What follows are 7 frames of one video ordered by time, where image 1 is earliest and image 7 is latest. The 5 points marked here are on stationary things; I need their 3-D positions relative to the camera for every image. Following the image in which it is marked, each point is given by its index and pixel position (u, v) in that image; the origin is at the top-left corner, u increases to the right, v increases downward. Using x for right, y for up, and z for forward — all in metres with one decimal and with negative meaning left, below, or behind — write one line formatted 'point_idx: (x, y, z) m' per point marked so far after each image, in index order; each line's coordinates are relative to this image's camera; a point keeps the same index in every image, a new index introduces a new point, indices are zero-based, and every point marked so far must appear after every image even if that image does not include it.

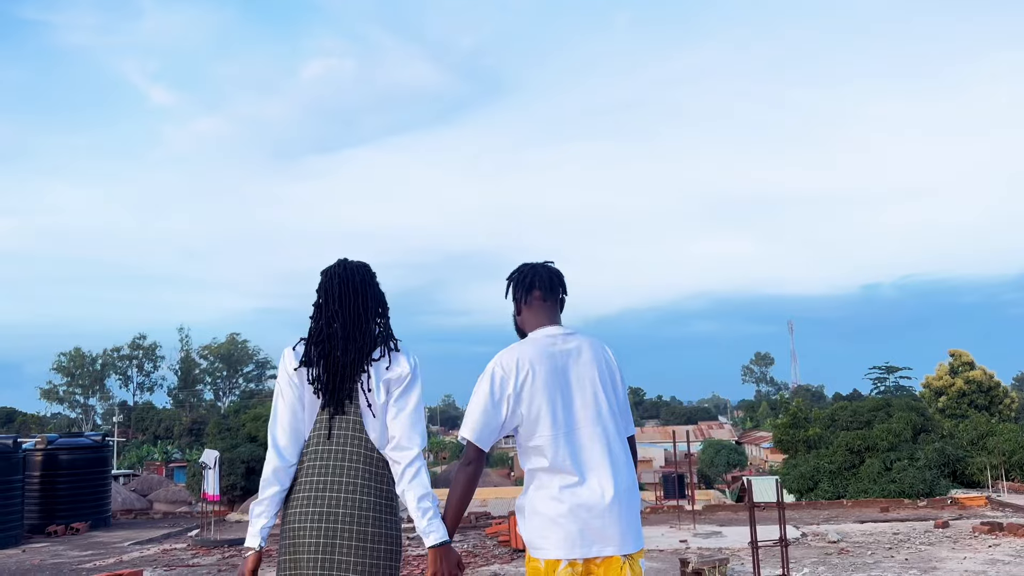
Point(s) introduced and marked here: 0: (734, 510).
0: (+3.3, -3.3, +11.7) m
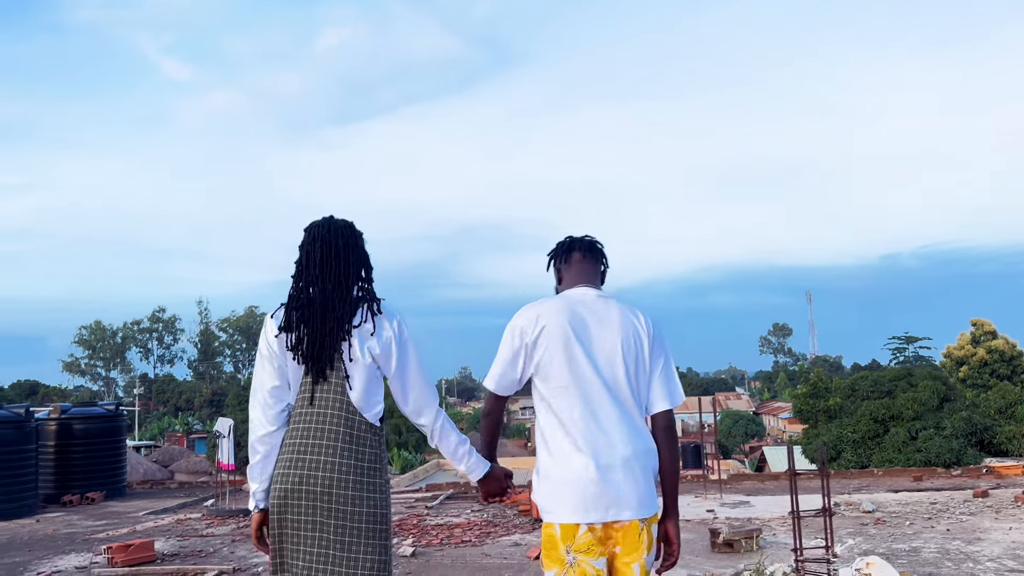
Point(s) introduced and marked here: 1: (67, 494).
0: (+3.6, -2.8, +11.4) m
1: (-6.7, -3.1, +11.8) m
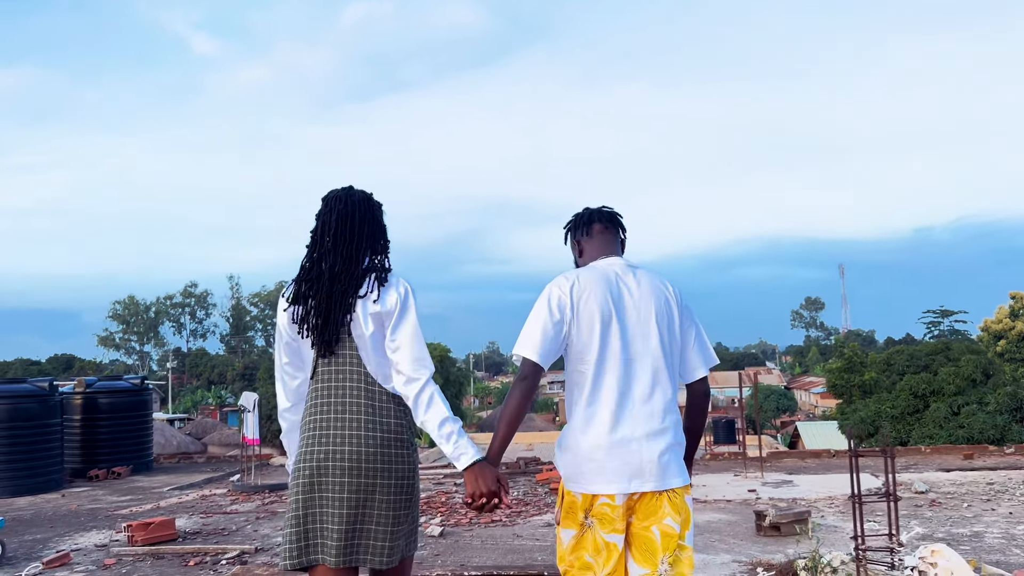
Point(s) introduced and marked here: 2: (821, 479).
0: (+4.0, -2.4, +10.9) m
1: (-6.3, -2.7, +11.7) m
2: (+3.5, -2.2, +9.0) m
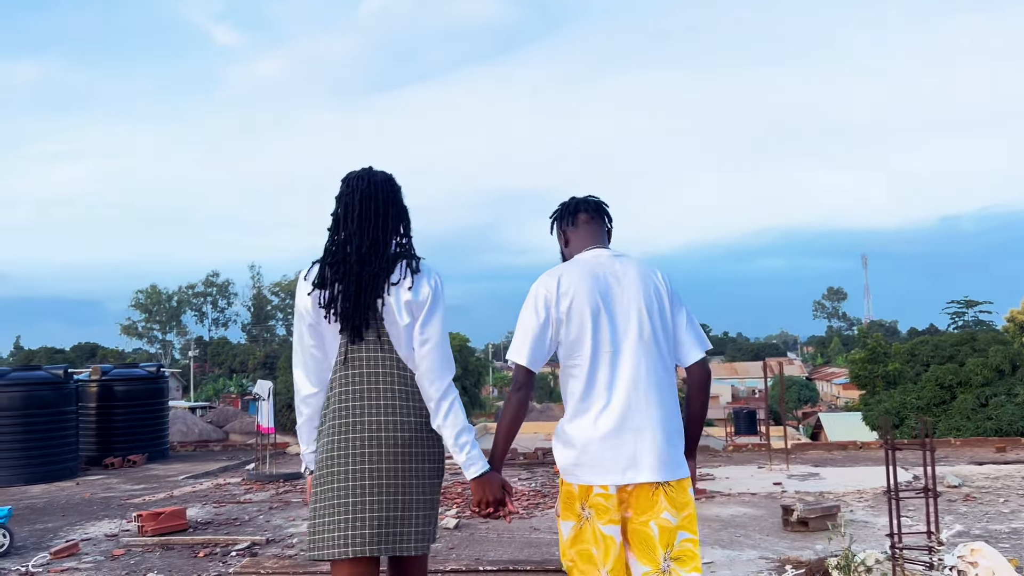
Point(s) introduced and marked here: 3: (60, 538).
0: (+4.3, -2.2, +10.6) m
1: (-6.0, -2.5, +11.7) m
2: (+3.7, -2.0, +8.7) m
3: (-3.8, -2.1, +6.6) m
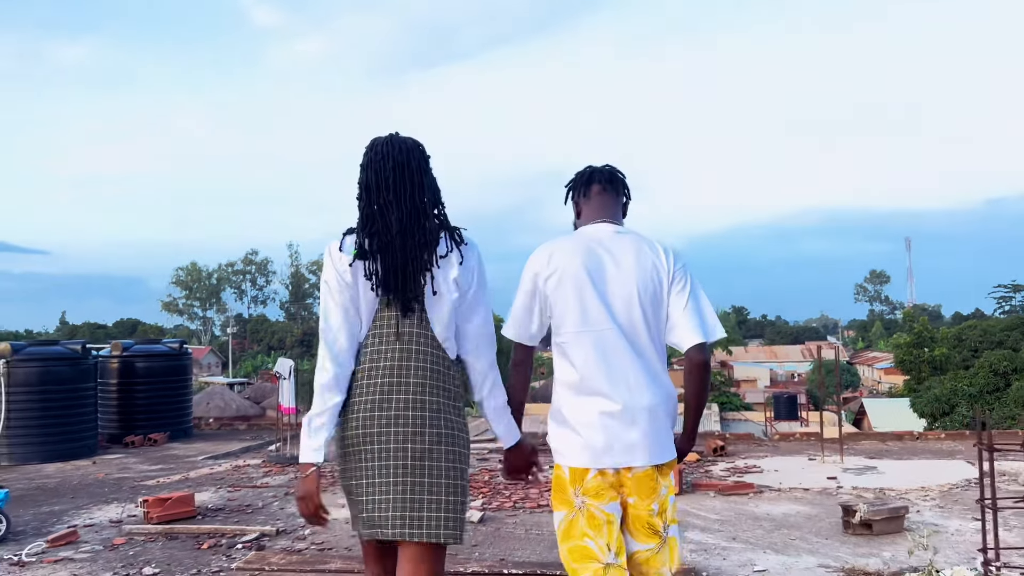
0: (+4.7, -1.9, +9.9) m
1: (-5.5, -2.1, +11.4) m
2: (+4.1, -1.8, +8.0) m
3: (-3.6, -1.9, +6.2) m
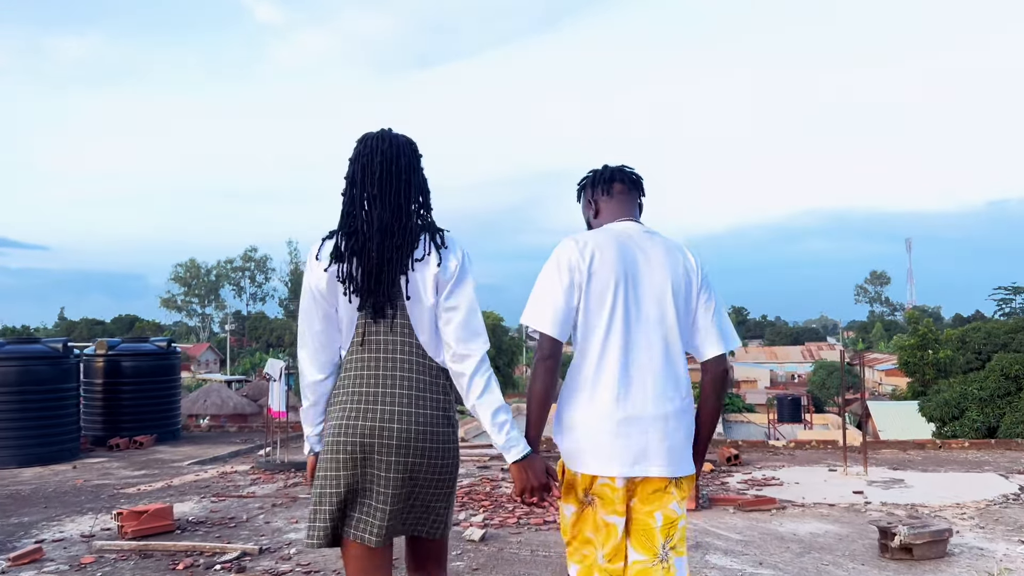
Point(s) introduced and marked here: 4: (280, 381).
0: (+4.7, -1.9, +9.4) m
1: (-5.5, -2.1, +11.0) m
2: (+4.1, -1.8, +7.6) m
3: (-3.5, -1.8, +5.8) m
4: (-2.7, -1.1, +9.2) m
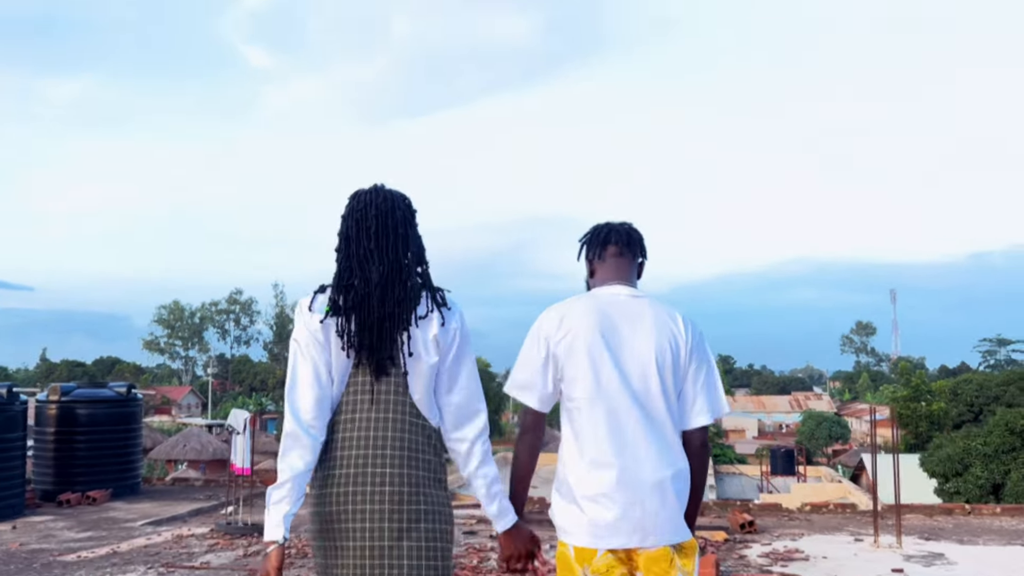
0: (+4.6, -2.5, +8.7) m
1: (-5.6, -2.6, +10.0) m
2: (+4.0, -2.3, +6.8) m
3: (-3.6, -2.1, +4.9) m
4: (-2.8, -1.6, +8.4) m
